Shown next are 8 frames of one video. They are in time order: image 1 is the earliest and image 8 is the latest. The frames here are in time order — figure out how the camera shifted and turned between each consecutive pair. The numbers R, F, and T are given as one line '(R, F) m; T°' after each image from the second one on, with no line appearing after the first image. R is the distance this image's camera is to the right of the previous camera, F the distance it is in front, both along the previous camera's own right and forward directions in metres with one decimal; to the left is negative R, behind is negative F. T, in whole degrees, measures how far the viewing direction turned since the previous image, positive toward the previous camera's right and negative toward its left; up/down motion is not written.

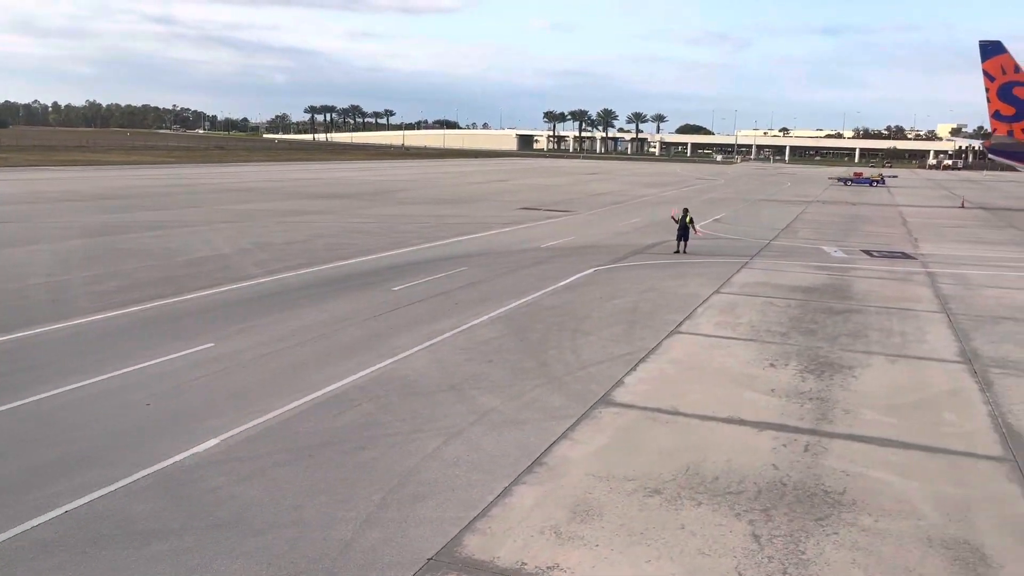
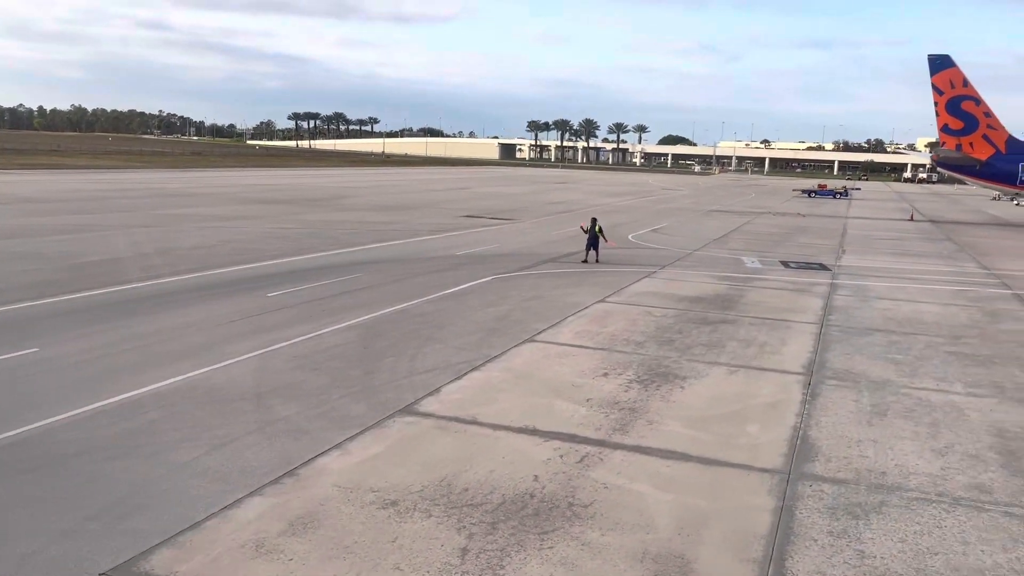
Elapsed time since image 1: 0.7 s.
(+1.9, +0.1) m; +1°
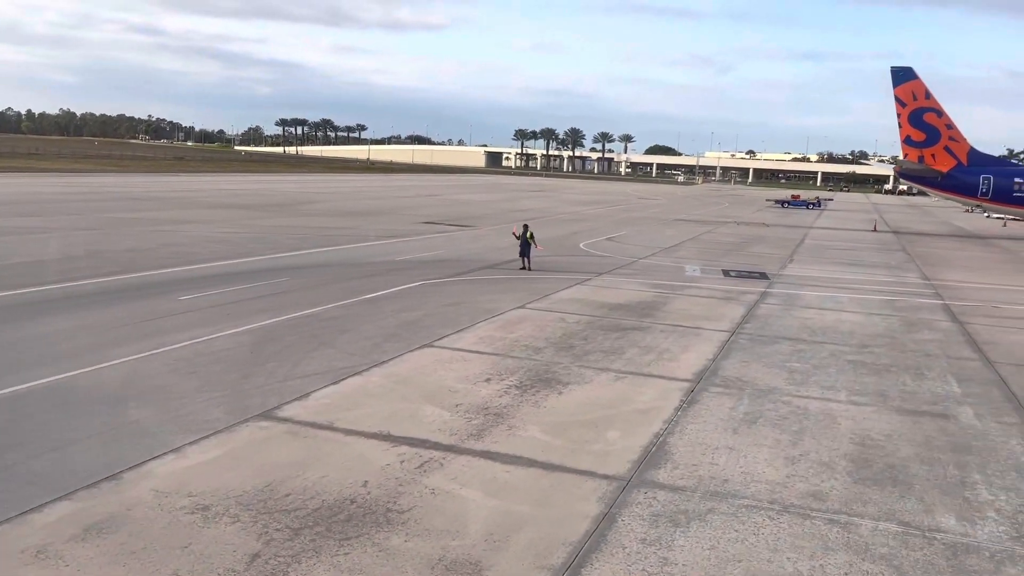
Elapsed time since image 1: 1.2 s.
(+1.3, +0.1) m; +1°
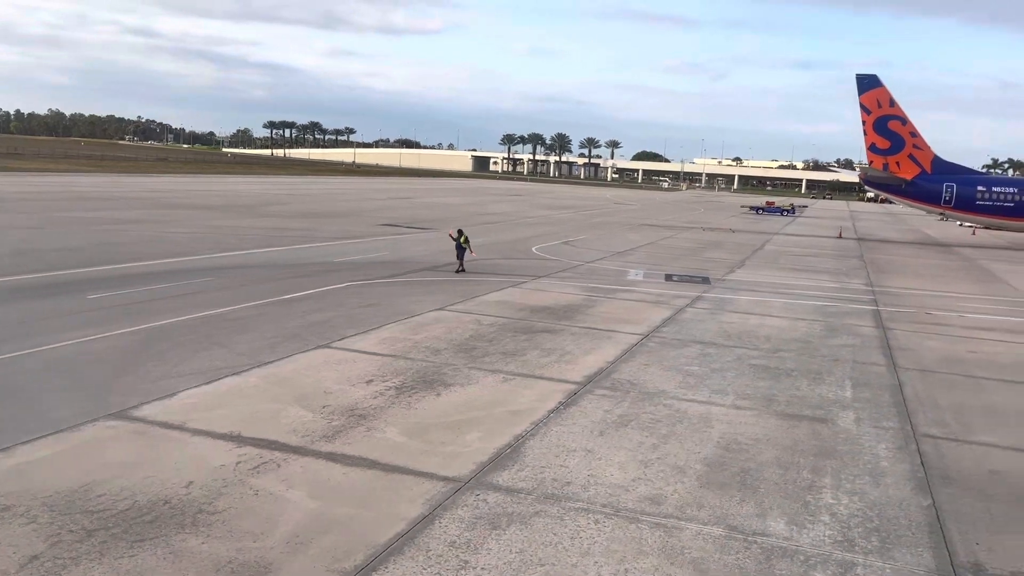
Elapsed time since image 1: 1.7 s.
(+1.3, +0.1) m; +1°
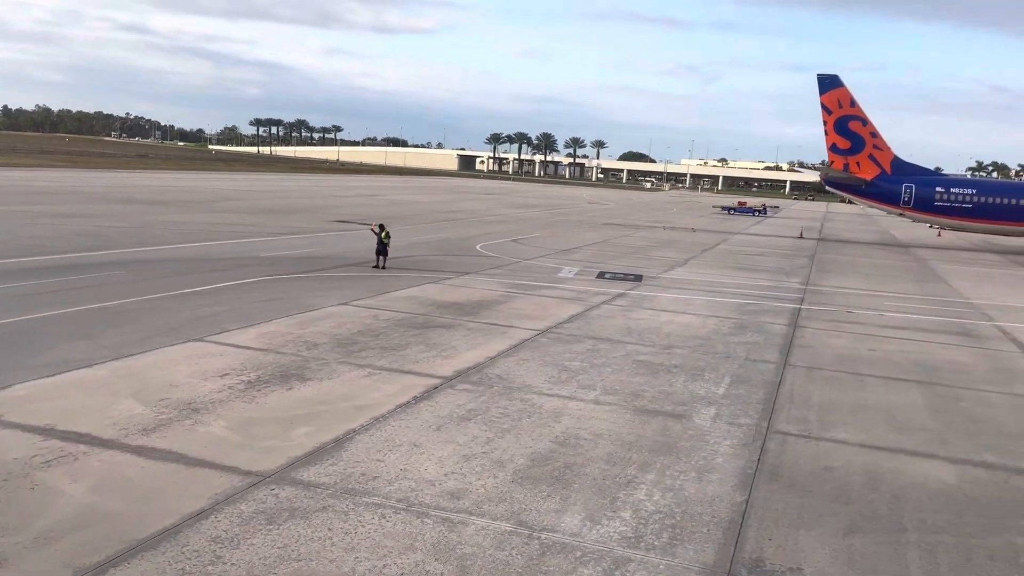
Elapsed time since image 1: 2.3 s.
(+1.6, +0.1) m; +1°
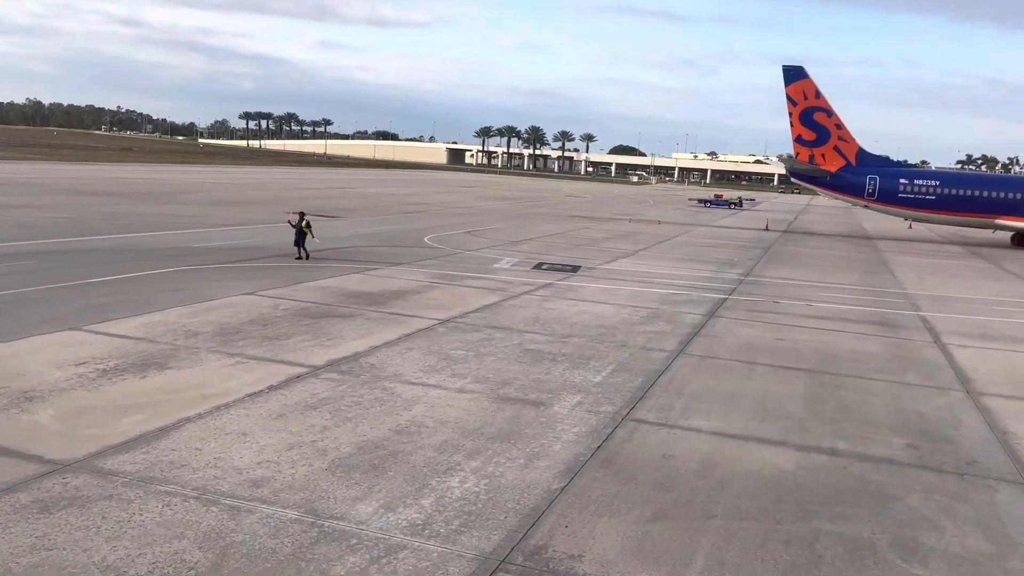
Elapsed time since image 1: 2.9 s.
(+1.5, +0.1) m; +1°
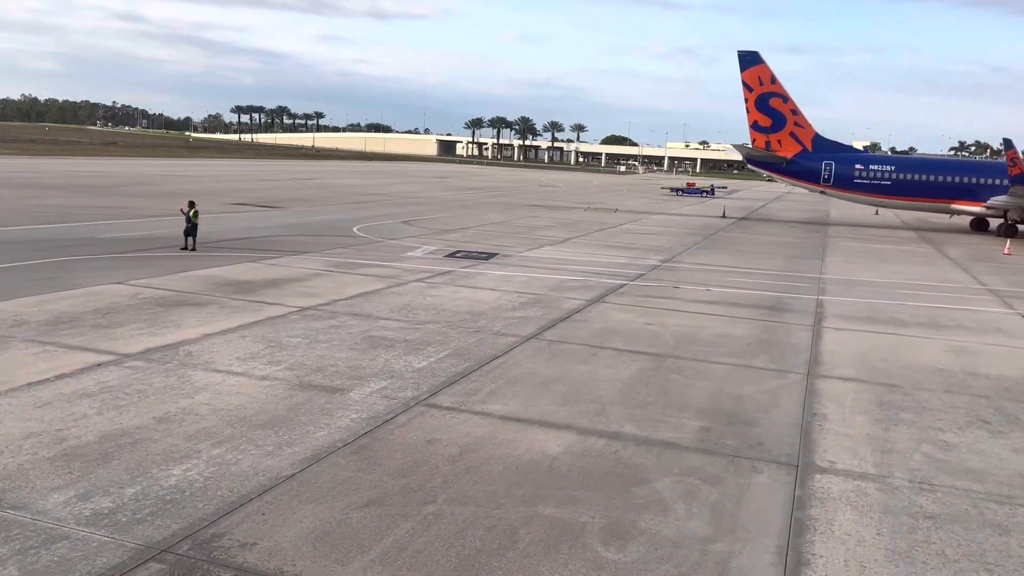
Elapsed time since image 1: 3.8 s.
(+2.2, +0.2) m; +1°
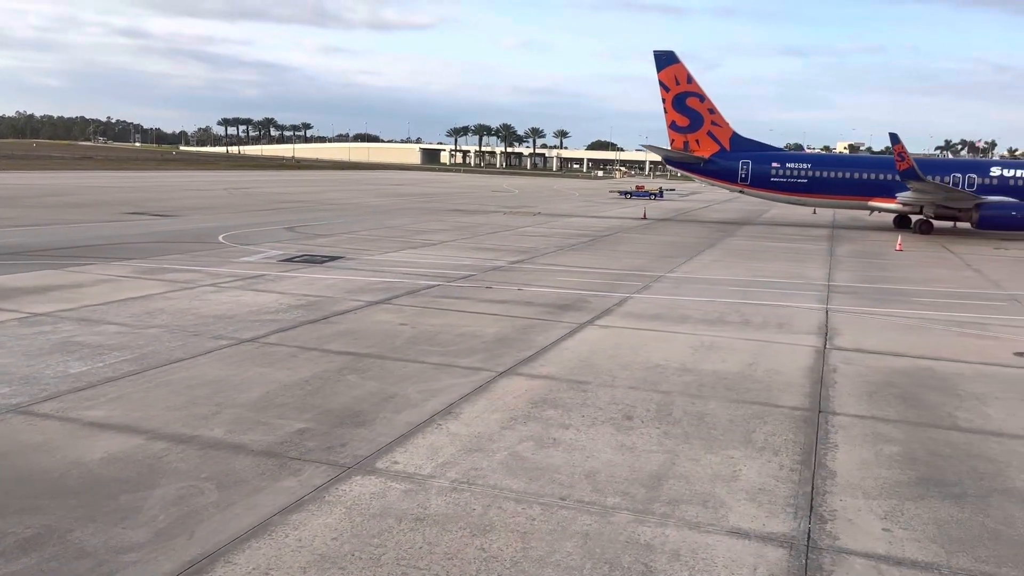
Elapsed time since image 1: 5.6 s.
(+4.1, +0.4) m; +1°
